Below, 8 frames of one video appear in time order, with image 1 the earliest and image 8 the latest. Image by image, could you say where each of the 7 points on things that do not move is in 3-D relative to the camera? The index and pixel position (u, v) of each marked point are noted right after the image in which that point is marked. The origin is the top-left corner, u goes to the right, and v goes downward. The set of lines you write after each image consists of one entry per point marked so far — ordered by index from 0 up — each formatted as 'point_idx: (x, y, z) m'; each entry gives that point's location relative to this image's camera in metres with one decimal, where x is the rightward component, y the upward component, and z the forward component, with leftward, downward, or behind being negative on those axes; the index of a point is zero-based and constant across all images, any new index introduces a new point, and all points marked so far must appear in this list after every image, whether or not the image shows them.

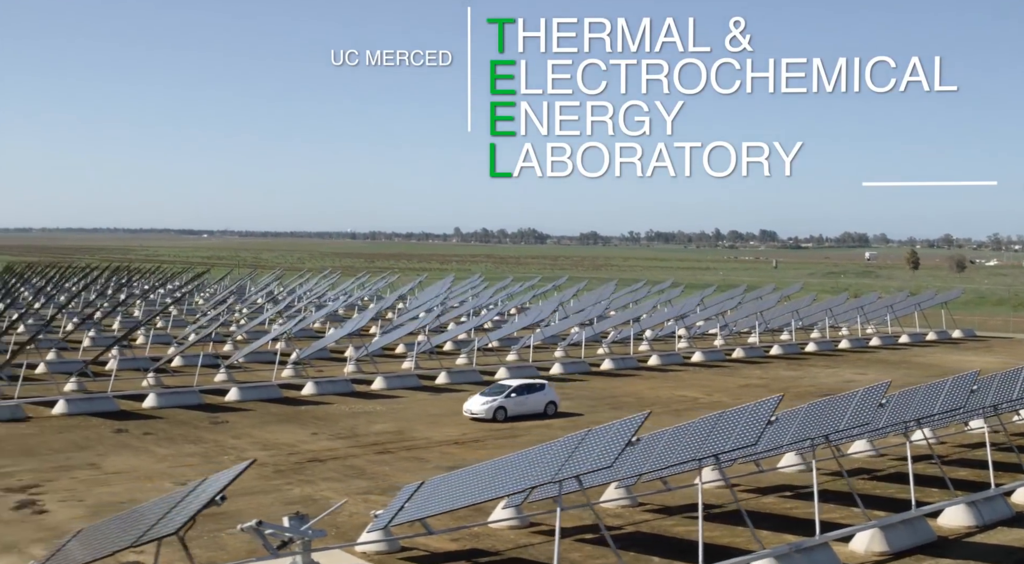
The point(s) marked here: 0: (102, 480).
0: (-6.2, -3.0, +19.7) m
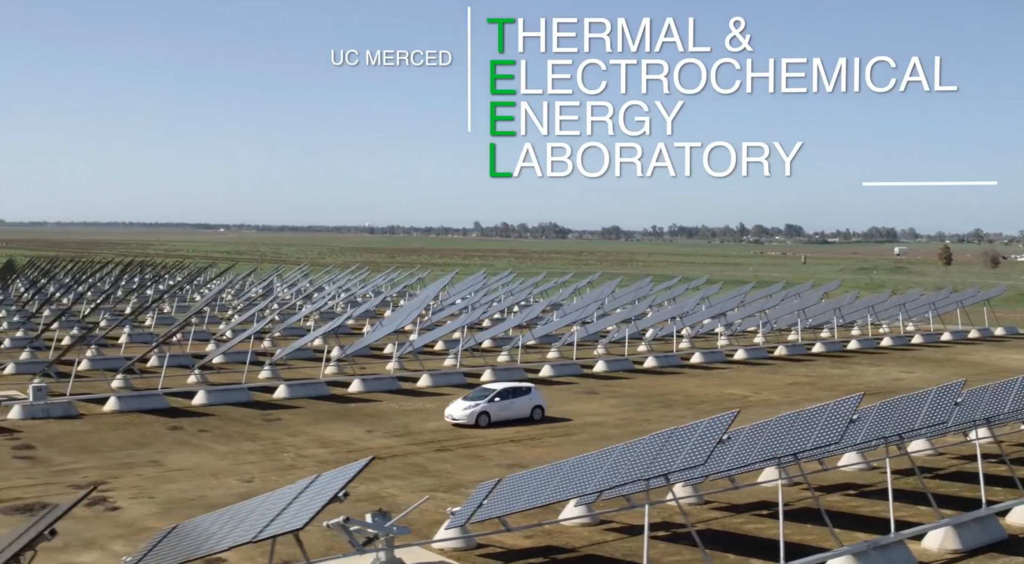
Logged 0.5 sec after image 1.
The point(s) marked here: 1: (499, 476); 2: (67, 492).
0: (-5.4, -3.0, +20.2) m
1: (-0.2, -2.6, +17.7) m
2: (-6.8, -3.2, +19.8) m
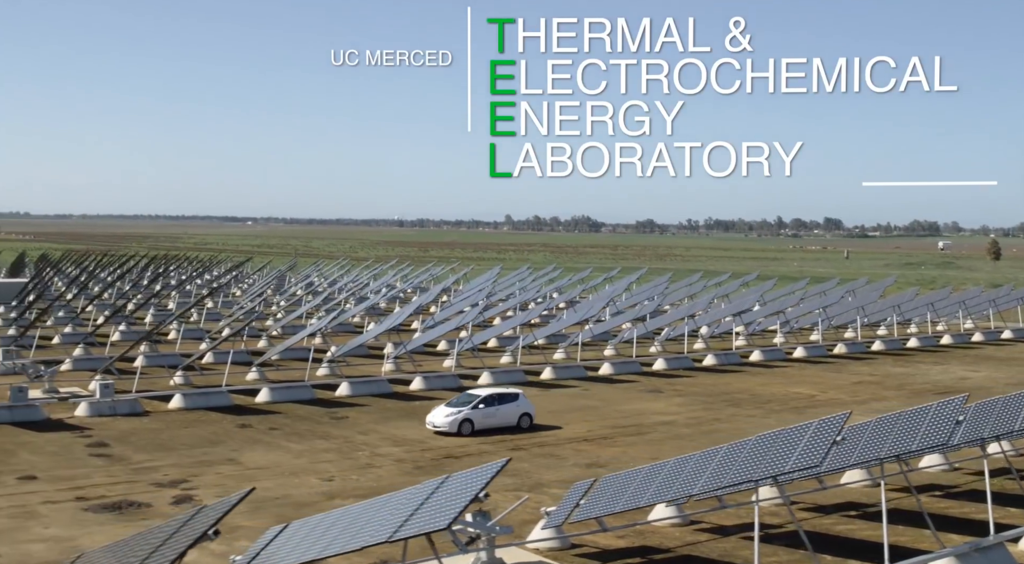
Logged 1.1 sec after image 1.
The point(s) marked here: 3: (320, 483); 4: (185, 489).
0: (-4.2, -3.1, +20.6) m
1: (+0.9, -2.7, +18.0) m
2: (-5.7, -3.3, +20.3) m
3: (-2.9, -3.0, +19.4) m
4: (-5.1, -3.2, +20.0) m
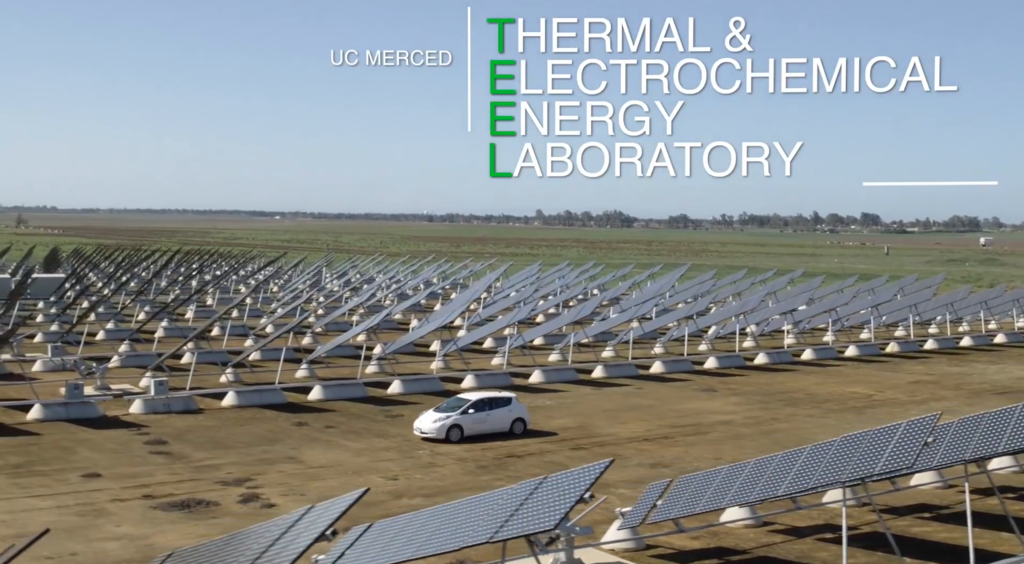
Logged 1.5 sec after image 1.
0: (-3.2, -3.1, +20.8) m
1: (+1.8, -2.7, +18.2) m
2: (-4.7, -3.3, +20.6) m
3: (-1.9, -3.0, +19.6) m
4: (-4.1, -3.2, +20.3) m
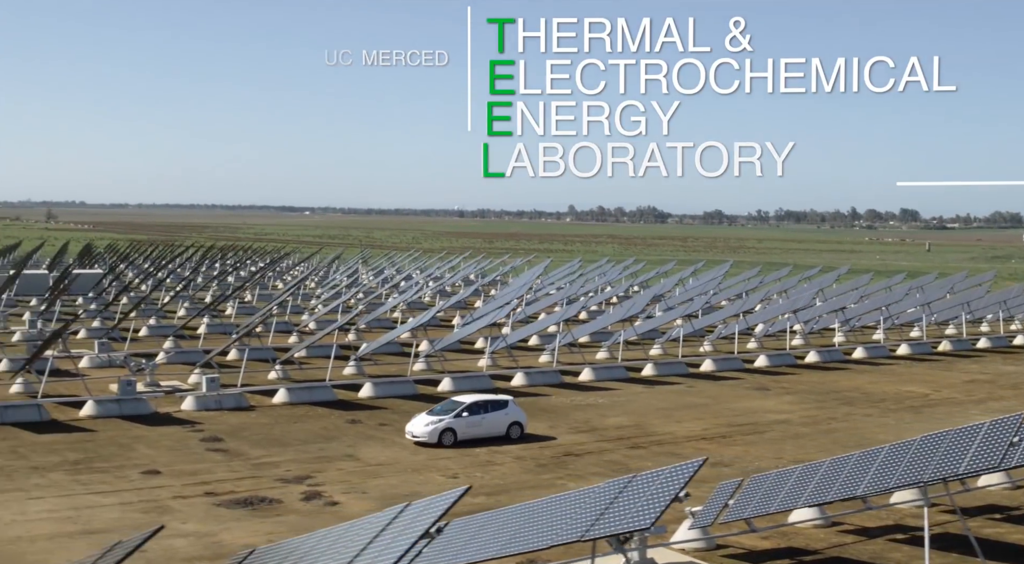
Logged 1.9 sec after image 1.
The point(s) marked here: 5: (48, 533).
0: (-2.3, -3.1, +21.0) m
1: (+2.7, -2.7, +18.2) m
2: (-3.8, -3.3, +20.8) m
3: (-1.0, -3.0, +19.7) m
4: (-3.2, -3.2, +20.5) m
5: (-6.8, -3.7, +19.0) m
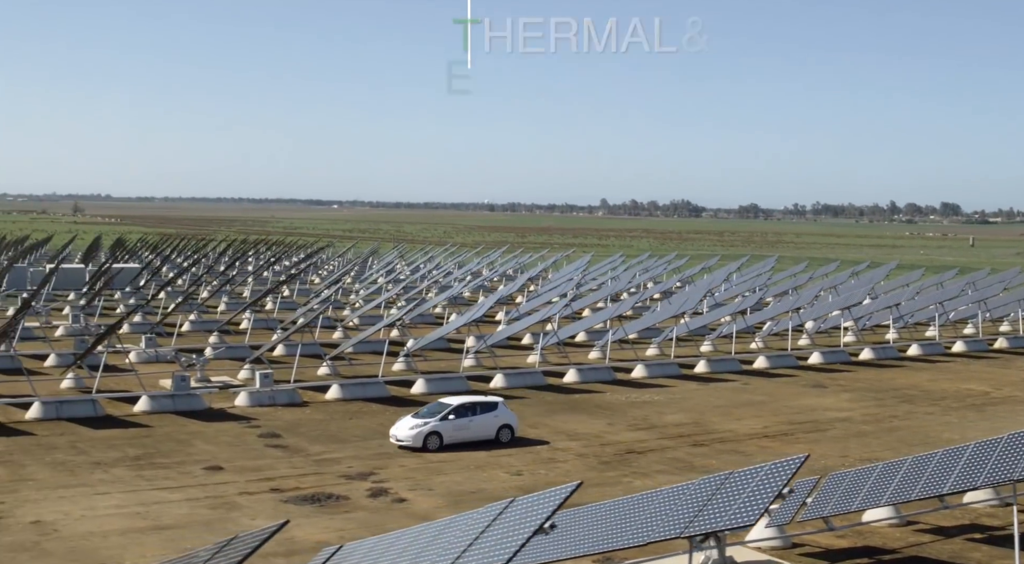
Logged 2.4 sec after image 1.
0: (-1.3, -3.0, +21.2) m
1: (+3.6, -2.7, +18.3) m
2: (-2.8, -3.3, +21.0) m
3: (0.0, -3.0, +19.9) m
4: (-2.2, -3.2, +20.7) m
5: (-5.9, -3.7, +19.3) m
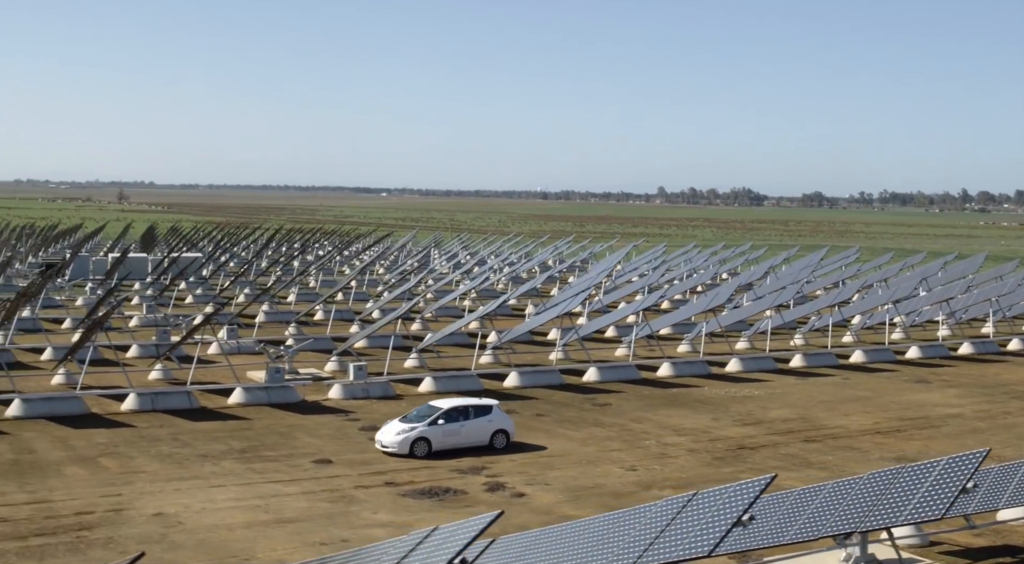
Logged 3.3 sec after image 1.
0: (+0.5, -3.0, +21.5) m
1: (+5.4, -2.6, +18.4) m
2: (-0.9, -3.2, +21.4) m
3: (+1.7, -3.0, +20.1) m
4: (-0.4, -3.1, +21.0) m
5: (-4.1, -3.7, +19.8) m
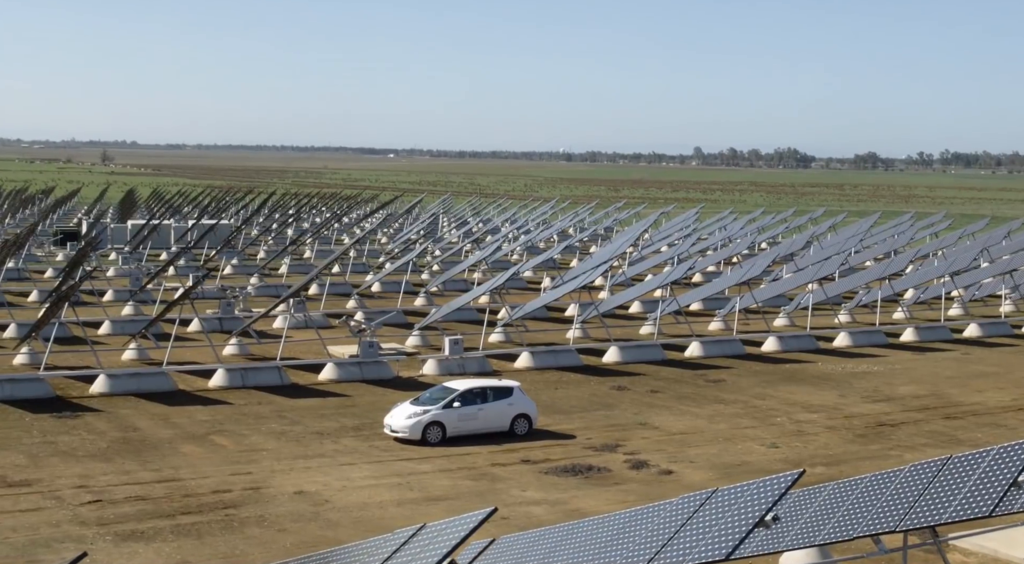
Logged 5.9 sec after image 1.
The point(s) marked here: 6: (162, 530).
0: (+2.8, -2.6, +21.6) m
1: (+7.5, -2.3, +18.4) m
2: (+1.3, -2.9, +21.5) m
3: (+4.0, -2.6, +20.2) m
4: (+1.9, -2.8, +21.1) m
5: (-1.9, -3.4, +20.0) m
6: (-5.3, -3.7, +19.5) m
